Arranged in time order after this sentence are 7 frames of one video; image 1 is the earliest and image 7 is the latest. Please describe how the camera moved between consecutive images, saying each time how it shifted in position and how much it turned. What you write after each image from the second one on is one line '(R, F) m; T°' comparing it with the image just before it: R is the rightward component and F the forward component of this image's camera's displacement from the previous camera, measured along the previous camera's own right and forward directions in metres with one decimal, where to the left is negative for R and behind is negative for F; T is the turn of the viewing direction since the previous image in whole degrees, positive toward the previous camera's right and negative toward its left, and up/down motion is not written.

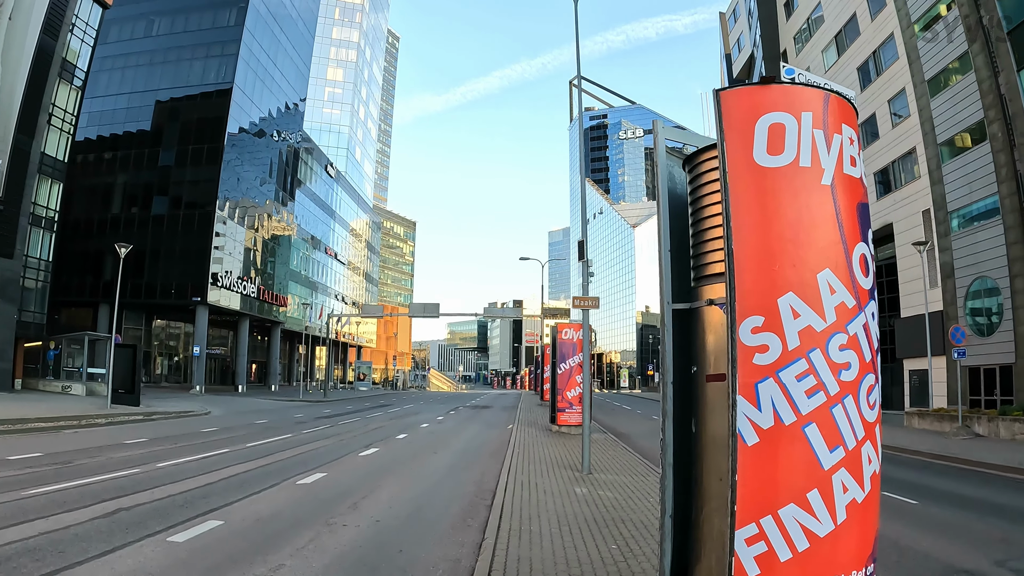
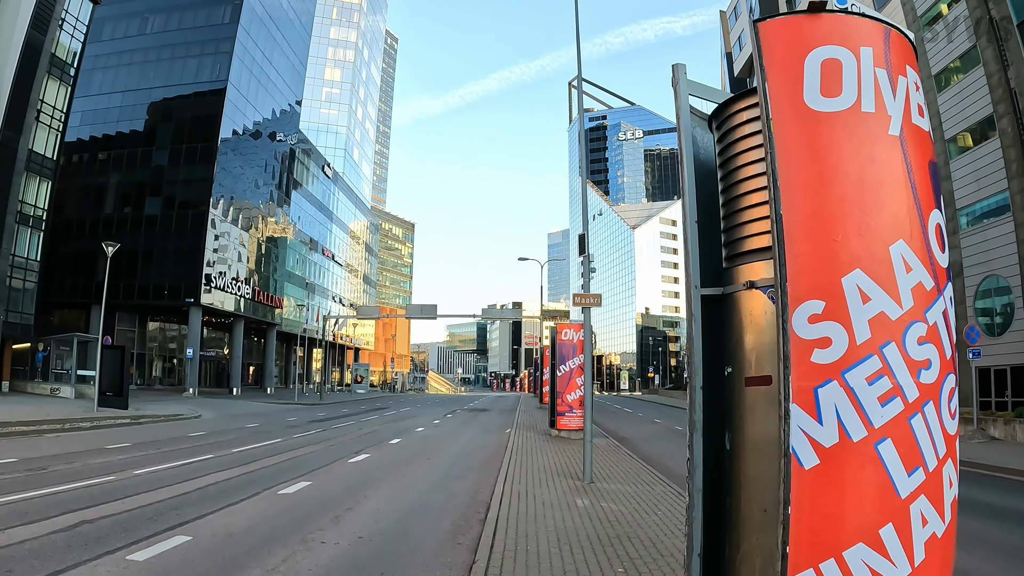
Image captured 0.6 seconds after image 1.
(+0.1, +0.7) m; 0°
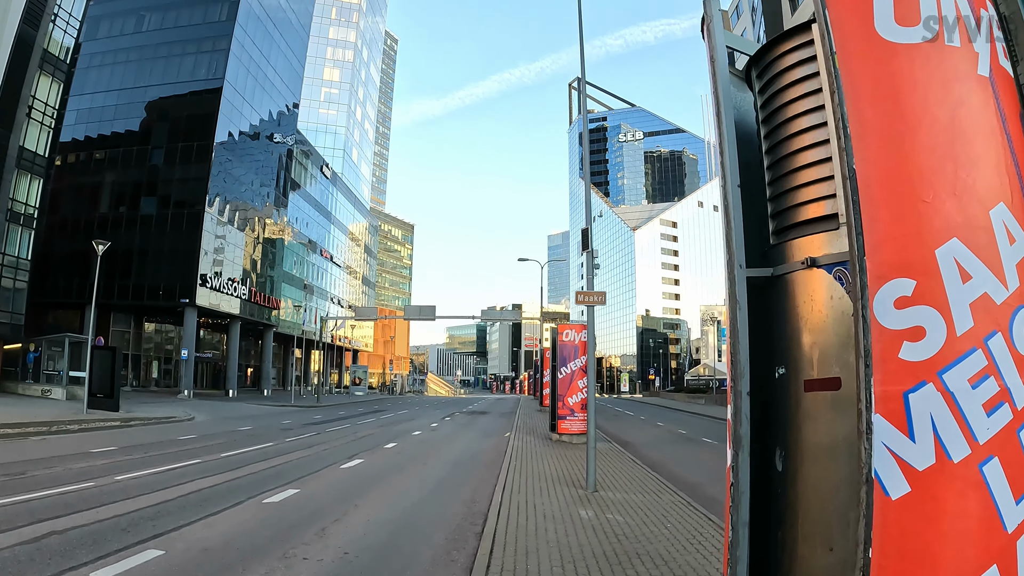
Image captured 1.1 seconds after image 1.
(0.0, +0.6) m; 0°
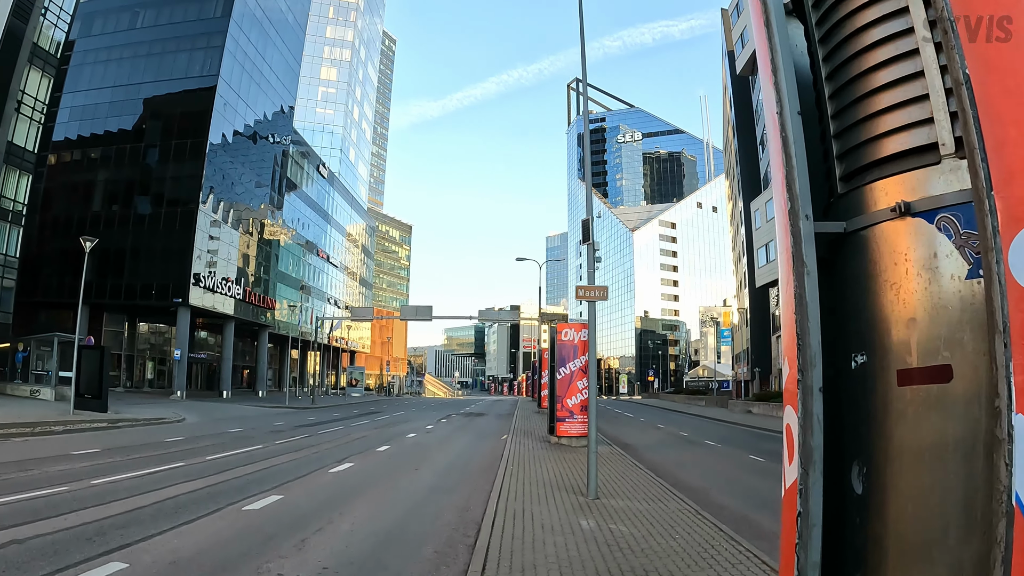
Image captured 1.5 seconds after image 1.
(0.0, +0.6) m; 0°
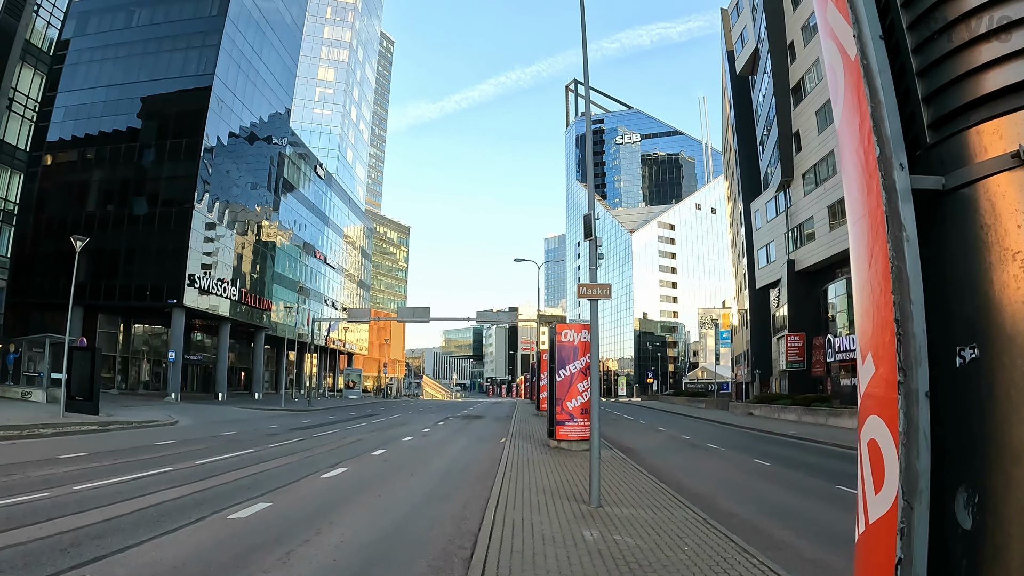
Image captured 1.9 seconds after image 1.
(0.0, +0.4) m; 0°
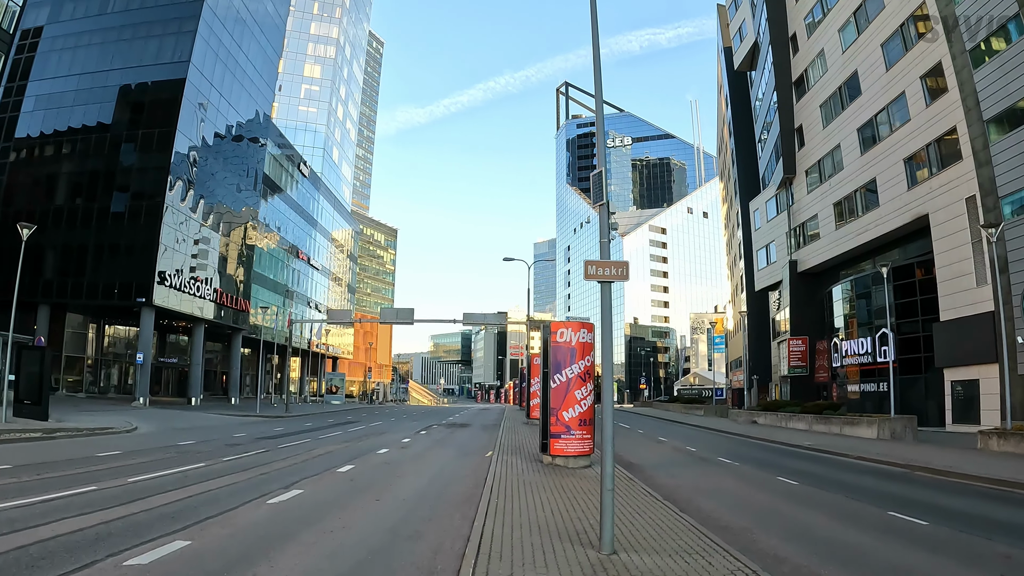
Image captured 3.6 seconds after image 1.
(0.0, +2.1) m; +1°
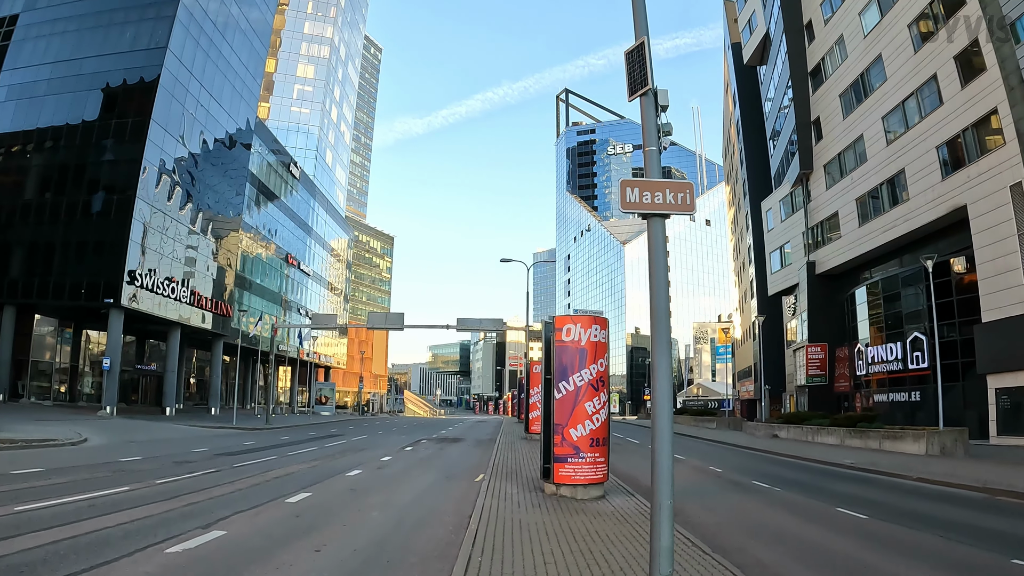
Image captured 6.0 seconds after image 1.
(+0.1, +2.8) m; 0°
